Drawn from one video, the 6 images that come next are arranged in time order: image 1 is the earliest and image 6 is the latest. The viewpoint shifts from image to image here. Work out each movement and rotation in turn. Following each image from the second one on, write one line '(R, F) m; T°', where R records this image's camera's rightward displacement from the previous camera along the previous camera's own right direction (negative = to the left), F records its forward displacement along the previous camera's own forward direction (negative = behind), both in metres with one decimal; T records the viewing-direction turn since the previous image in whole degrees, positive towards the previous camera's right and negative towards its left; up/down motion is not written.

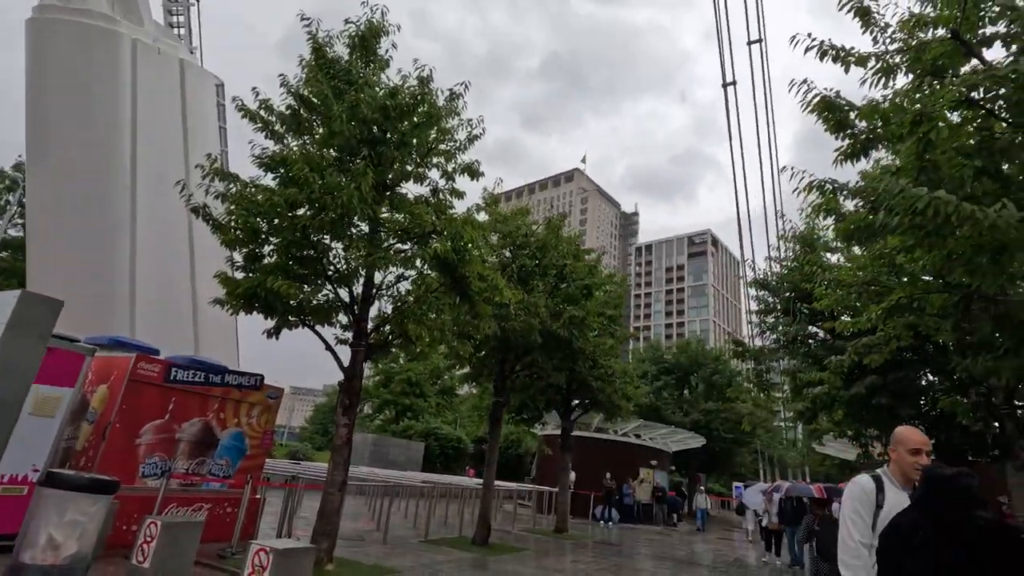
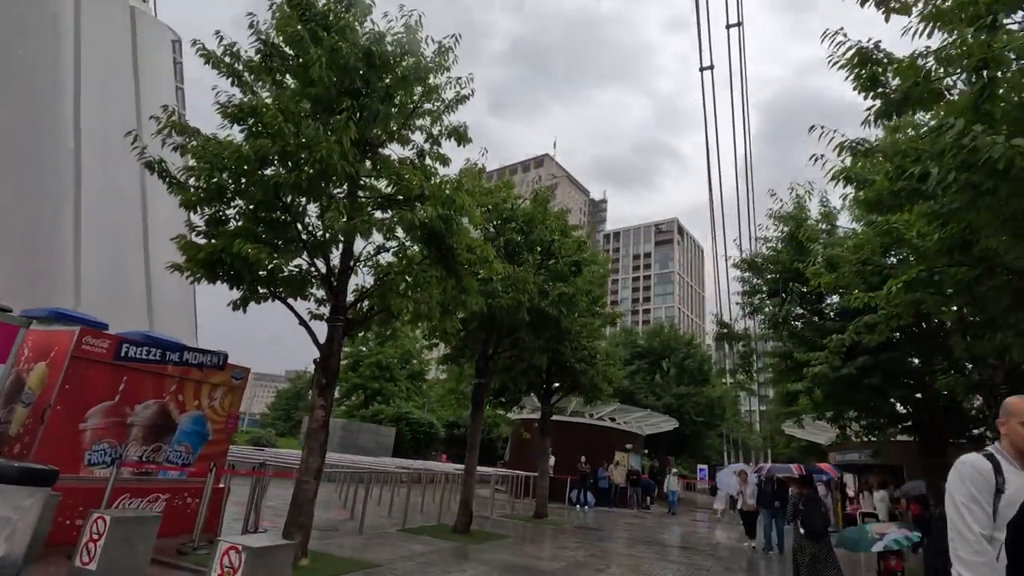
(-0.4, +0.7) m; +4°
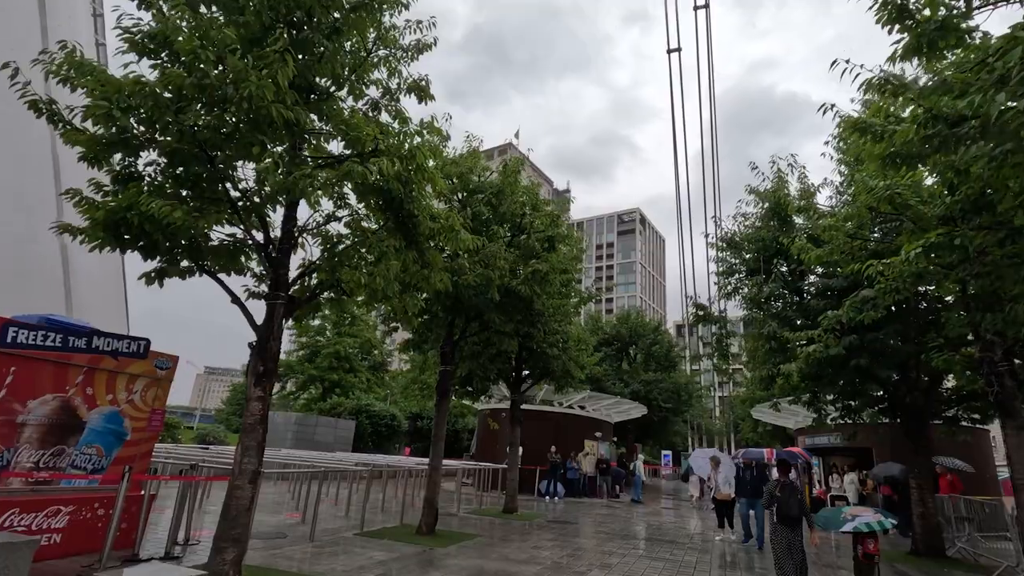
(-0.1, +1.1) m; +4°
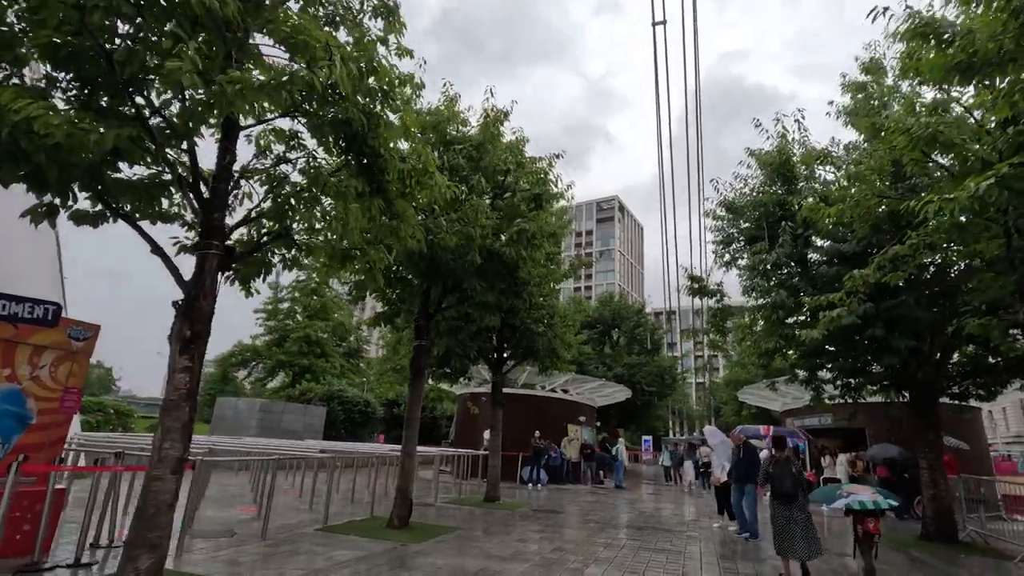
(-0.1, +1.2) m; +2°
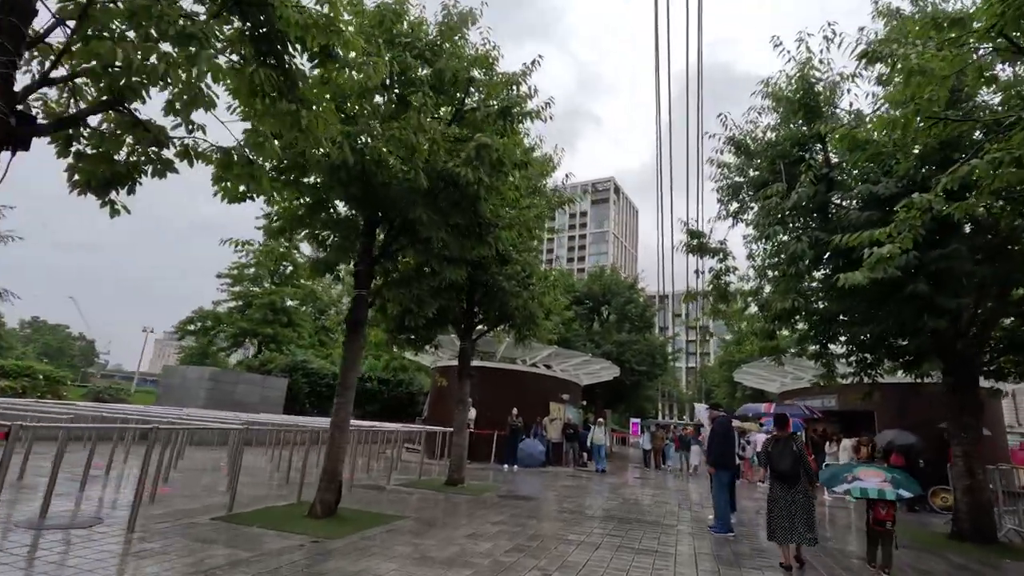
(+0.5, +2.0) m; +1°
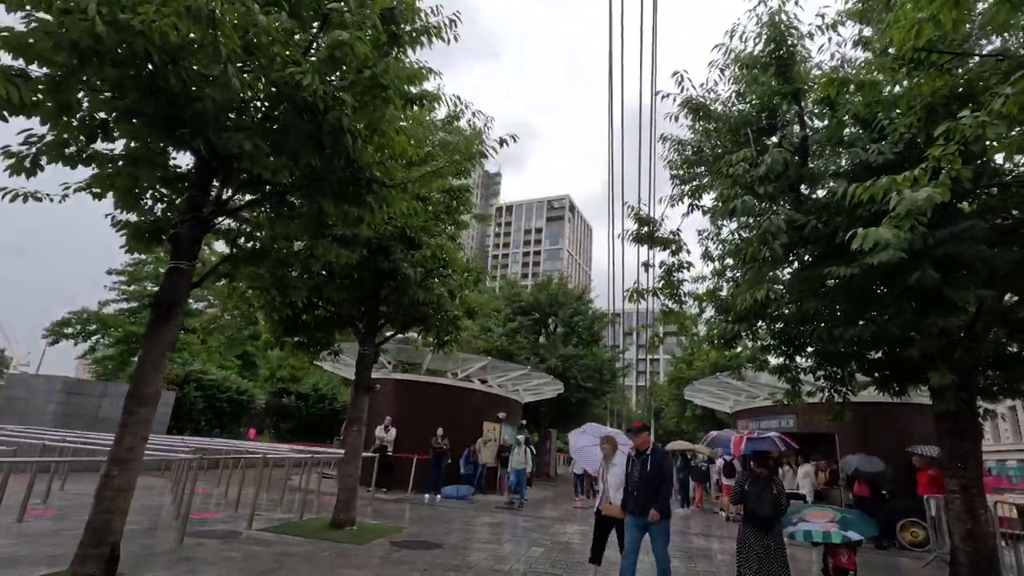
(+0.9, +2.3) m; +5°
